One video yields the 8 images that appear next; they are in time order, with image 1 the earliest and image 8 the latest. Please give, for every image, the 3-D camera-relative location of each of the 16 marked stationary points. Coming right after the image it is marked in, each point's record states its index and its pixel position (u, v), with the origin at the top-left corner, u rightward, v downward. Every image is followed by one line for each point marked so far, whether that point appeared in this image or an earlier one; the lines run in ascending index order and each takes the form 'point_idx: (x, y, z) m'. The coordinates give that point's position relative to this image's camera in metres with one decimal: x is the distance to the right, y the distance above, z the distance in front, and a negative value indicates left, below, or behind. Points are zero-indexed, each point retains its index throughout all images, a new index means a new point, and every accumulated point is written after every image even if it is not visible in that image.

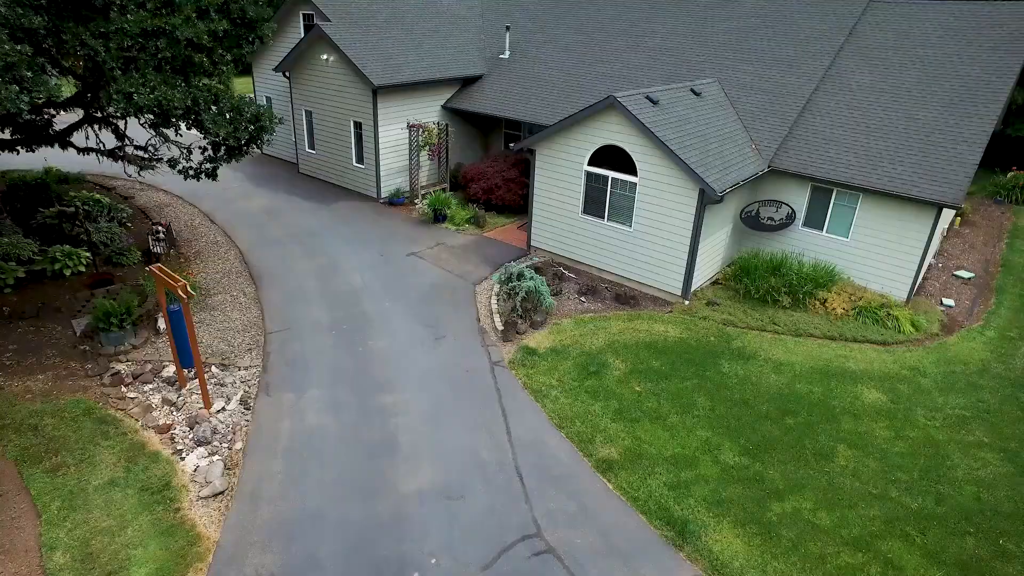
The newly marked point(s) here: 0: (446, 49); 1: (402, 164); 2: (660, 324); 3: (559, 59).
0: (-2.0, +7.4, +17.8) m
1: (-3.2, +3.6, +16.9) m
2: (+3.0, -0.7, +11.7) m
3: (+1.4, +6.9, +17.4) m
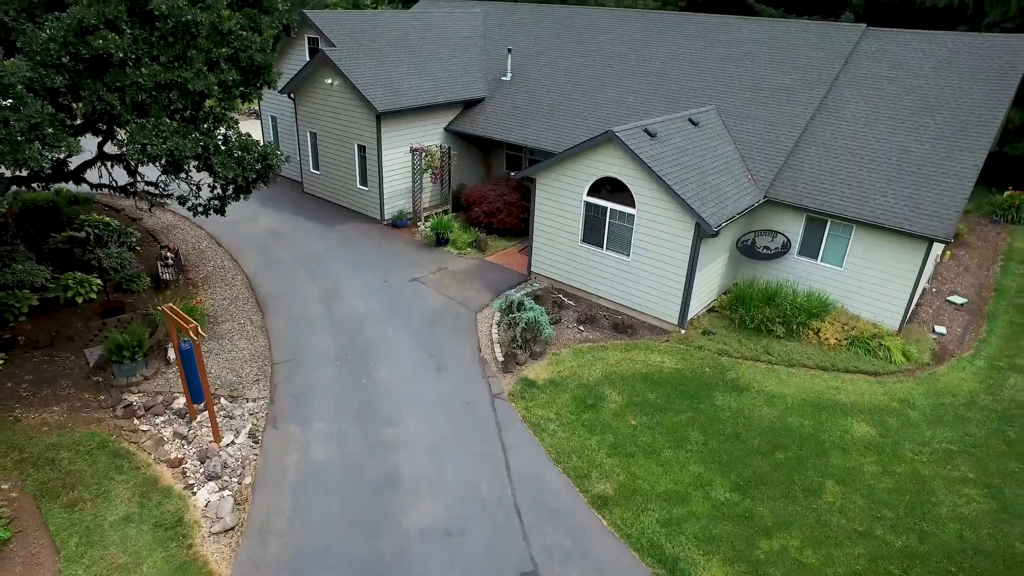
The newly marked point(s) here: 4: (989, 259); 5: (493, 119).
0: (-2.0, +6.8, +18.1) m
1: (-3.2, +3.0, +17.2) m
2: (+3.0, -1.4, +12.0) m
3: (+1.4, +6.3, +17.6) m
4: (+14.4, +0.9, +17.5) m
5: (-0.6, +5.1, +17.3) m
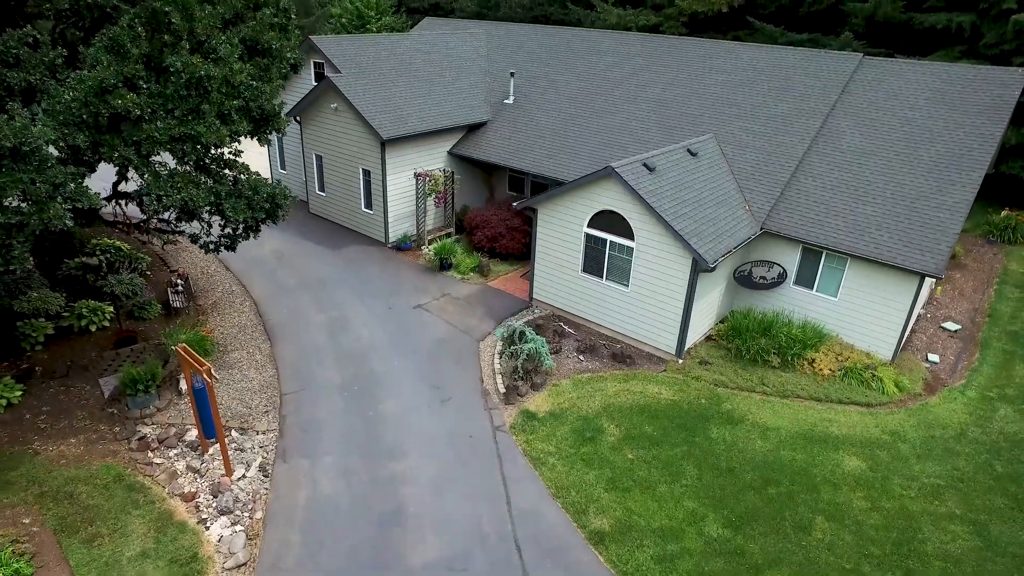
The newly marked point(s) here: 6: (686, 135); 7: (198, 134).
0: (-1.9, +6.1, +18.3) m
1: (-3.1, +2.4, +17.5) m
2: (+3.0, -2.1, +12.3) m
3: (+1.5, +5.6, +17.9) m
4: (+14.5, +0.2, +17.7) m
5: (-0.5, +4.4, +17.6) m
6: (+4.8, +4.2, +15.7) m
7: (-4.8, +2.3, +8.9) m
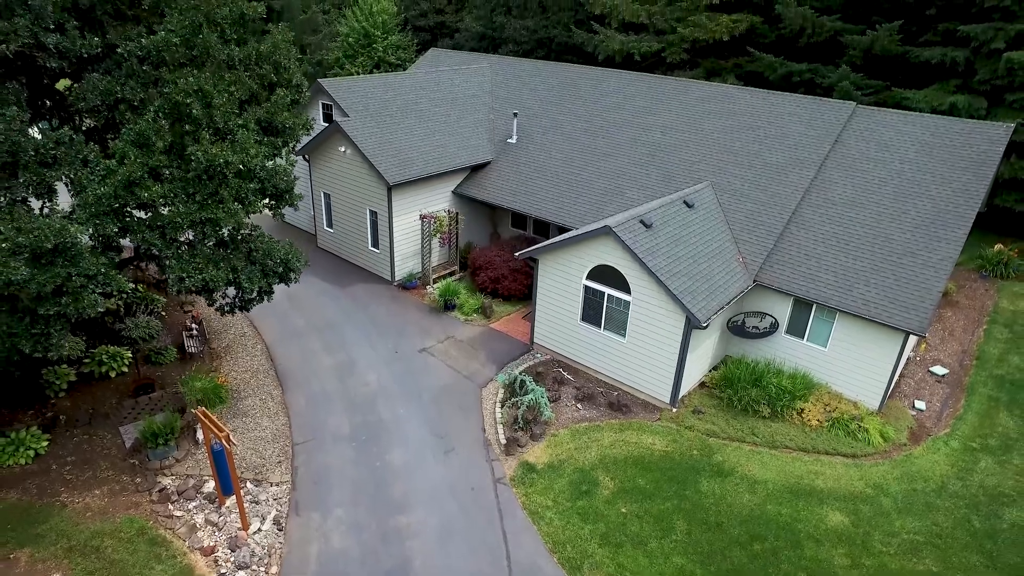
0: (-1.8, +5.0, +18.9) m
1: (-3.1, +1.2, +18.1) m
2: (+3.0, -3.3, +12.9) m
3: (+1.6, +4.5, +18.4) m
4: (+14.5, -1.0, +18.2) m
5: (-0.4, +3.3, +18.1) m
6: (+4.8, +3.0, +16.2) m
7: (-4.8, +1.1, +9.5) m
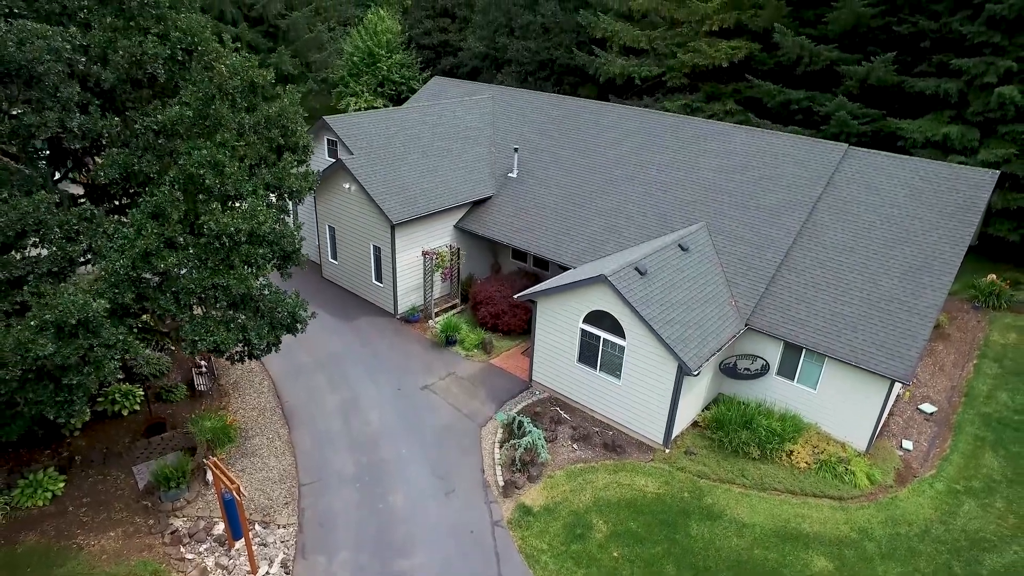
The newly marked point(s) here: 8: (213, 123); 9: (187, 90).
0: (-1.8, +3.9, +19.3) m
1: (-3.1, +0.2, +18.5) m
2: (+3.0, -4.4, +13.3) m
3: (+1.6, +3.4, +18.9) m
4: (+14.5, -2.2, +18.5) m
5: (-0.4, +2.2, +18.6) m
6: (+4.8, +1.9, +16.6) m
7: (-4.9, +0.1, +10.0) m
8: (-5.3, +2.9, +10.3) m
9: (-5.7, +3.5, +10.1) m
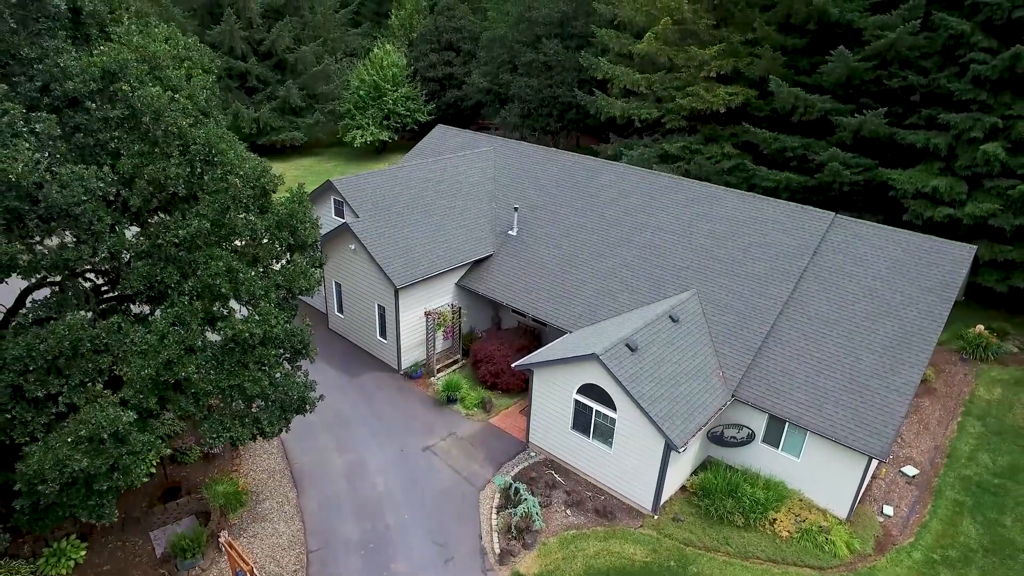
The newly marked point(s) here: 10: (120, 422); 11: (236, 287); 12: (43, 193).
0: (-1.8, +2.0, +20.1) m
1: (-3.1, -1.7, +19.3) m
2: (+2.9, -6.3, +14.0) m
3: (+1.6, +1.5, +19.6) m
4: (+14.5, -4.1, +19.1) m
5: (-0.4, +0.3, +19.3) m
6: (+4.8, 0.0, +17.3) m
7: (-5.0, -1.8, +10.8) m
8: (-5.4, +1.1, +11.1) m
9: (-5.8, +1.6, +10.8) m
10: (-6.2, -2.1, +9.2) m
11: (-5.2, 0.0, +10.8) m
12: (-7.1, +1.4, +8.7) m
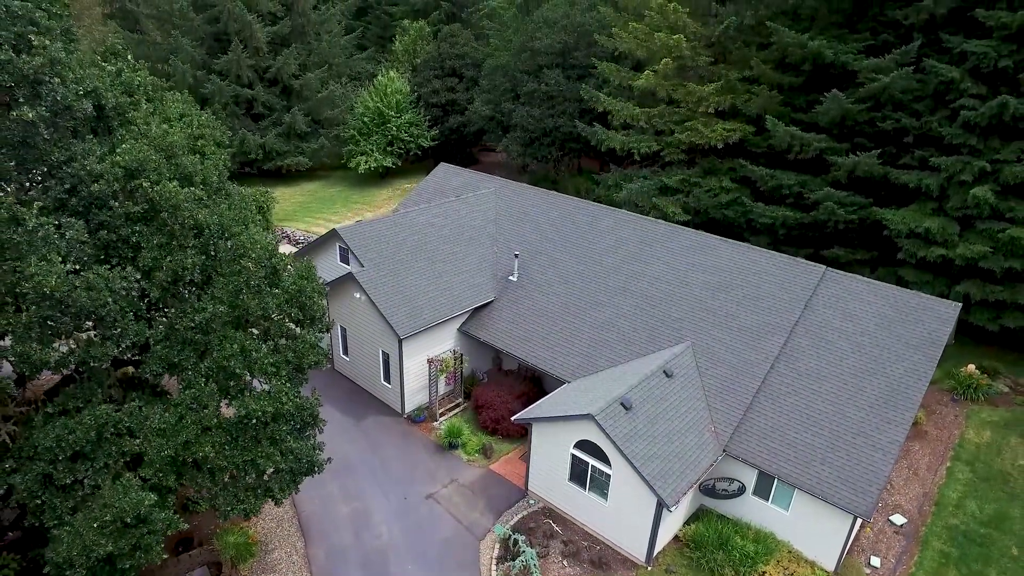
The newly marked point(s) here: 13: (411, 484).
0: (-1.8, +0.5, +20.7) m
1: (-3.1, -3.3, +19.9) m
2: (+2.9, -7.8, +14.6) m
3: (+1.6, -0.1, +20.2) m
4: (+14.5, -5.7, +19.6) m
5: (-0.4, -1.3, +19.9) m
6: (+4.8, -1.6, +17.9) m
7: (-5.1, -3.4, +11.4) m
8: (-5.5, -0.5, +11.7) m
9: (-5.8, 0.0, +11.5) m
10: (-6.3, -3.7, +9.8) m
11: (-5.2, -1.6, +11.5) m
12: (-7.1, -0.2, +9.3) m
13: (-3.1, -5.9, +17.5) m
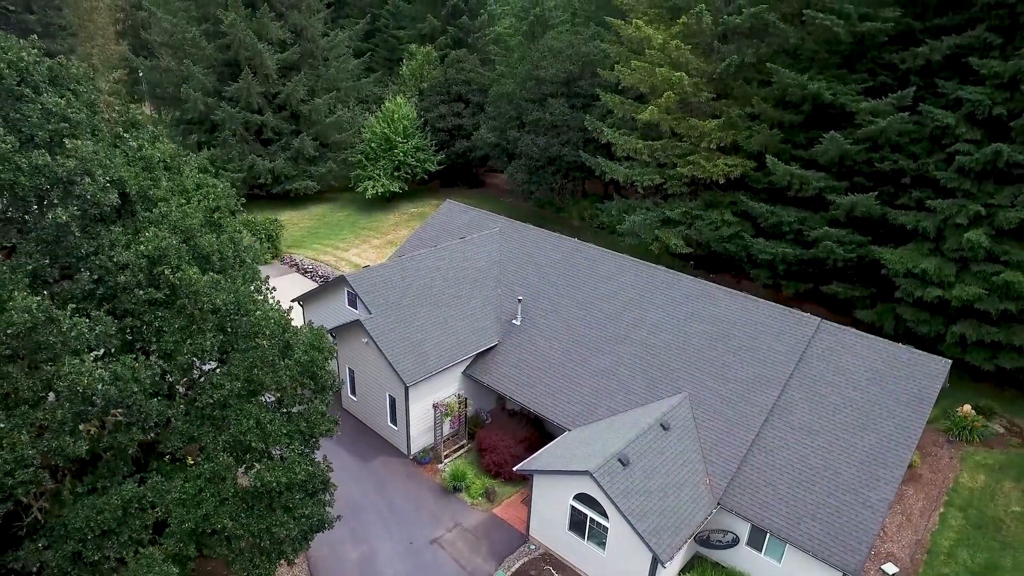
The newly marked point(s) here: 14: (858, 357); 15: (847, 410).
0: (-1.7, -1.1, +21.3) m
1: (-3.0, -4.9, +20.5) m
2: (+2.9, -9.5, +15.1) m
3: (+1.7, -1.7, +20.7) m
4: (+14.6, -7.4, +20.0) m
5: (-0.3, -2.9, +20.5) m
6: (+4.8, -3.2, +18.4) m
7: (-5.1, -4.9, +12.0) m
8: (-5.5, -2.1, +12.3) m
9: (-5.8, -1.5, +12.1) m
10: (-6.3, -5.3, +10.4) m
11: (-5.2, -3.2, +12.1) m
12: (-7.1, -1.7, +10.0) m
13: (-3.0, -7.5, +18.1) m
14: (+10.5, -2.1, +17.5) m
15: (+9.7, -3.5, +16.7) m
